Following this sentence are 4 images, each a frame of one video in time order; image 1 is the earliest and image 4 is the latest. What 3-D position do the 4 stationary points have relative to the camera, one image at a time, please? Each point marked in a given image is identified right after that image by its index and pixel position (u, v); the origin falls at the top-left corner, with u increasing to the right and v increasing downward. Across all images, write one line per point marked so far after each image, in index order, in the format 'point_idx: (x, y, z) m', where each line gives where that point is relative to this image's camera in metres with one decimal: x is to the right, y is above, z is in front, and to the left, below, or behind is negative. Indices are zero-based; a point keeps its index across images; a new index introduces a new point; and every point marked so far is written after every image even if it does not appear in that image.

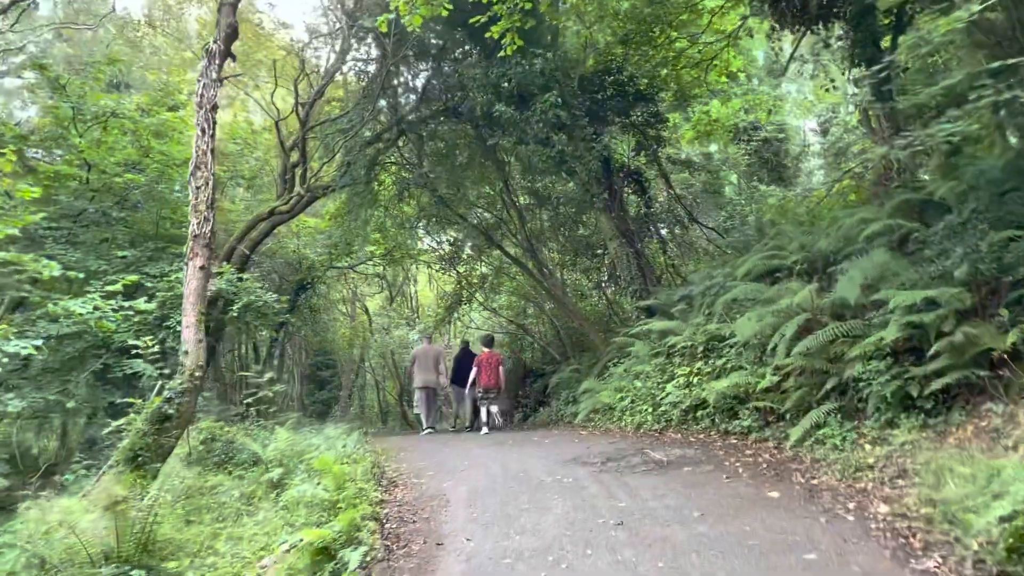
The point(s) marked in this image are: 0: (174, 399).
0: (-4.0, -1.3, +9.6) m
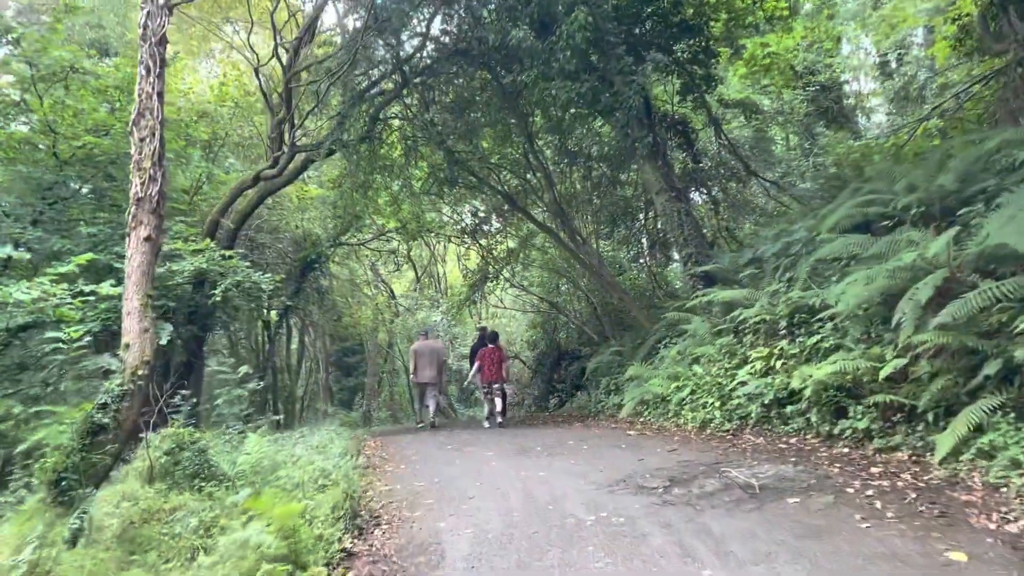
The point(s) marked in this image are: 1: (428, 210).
0: (-3.7, -1.1, +7.6) m
1: (-1.8, +1.7, +17.7) m
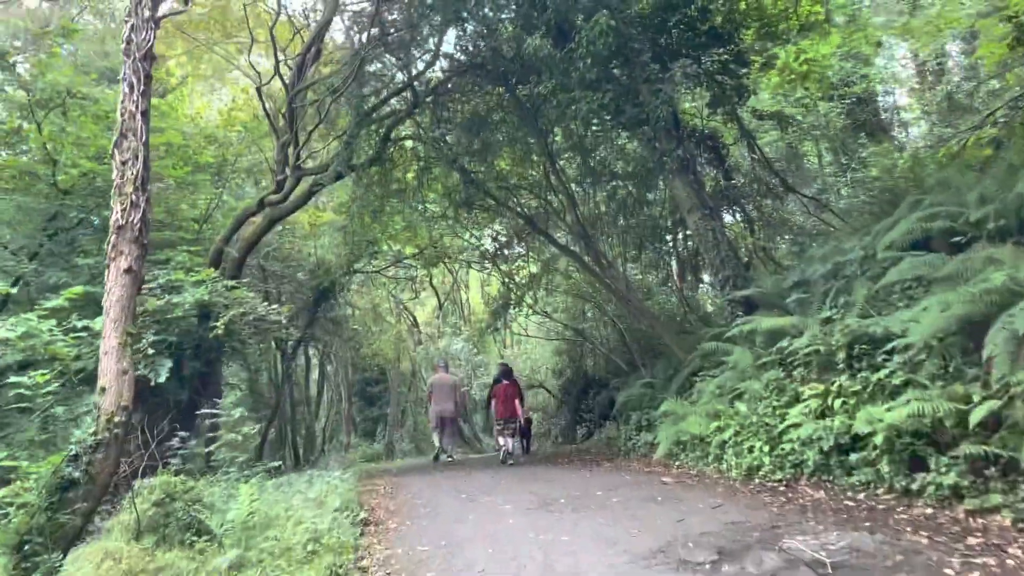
0: (-3.6, -1.4, +6.8) m
1: (-1.3, +1.1, +16.9) m
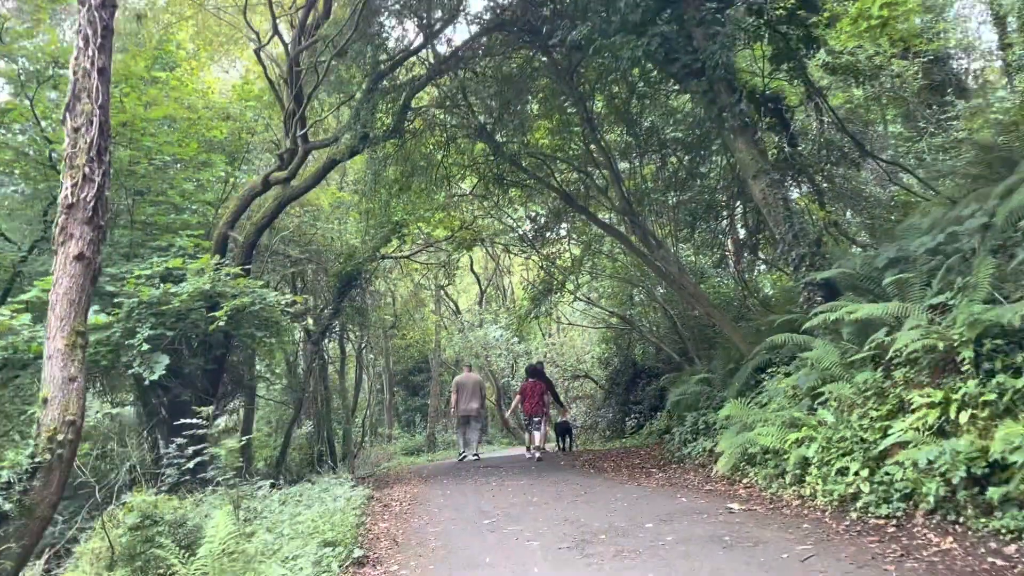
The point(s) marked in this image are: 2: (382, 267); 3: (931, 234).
0: (-3.4, -1.3, +5.6) m
1: (-0.6, +1.4, +15.6) m
2: (-2.7, +0.4, +16.7) m
3: (+3.7, +0.5, +7.3) m
